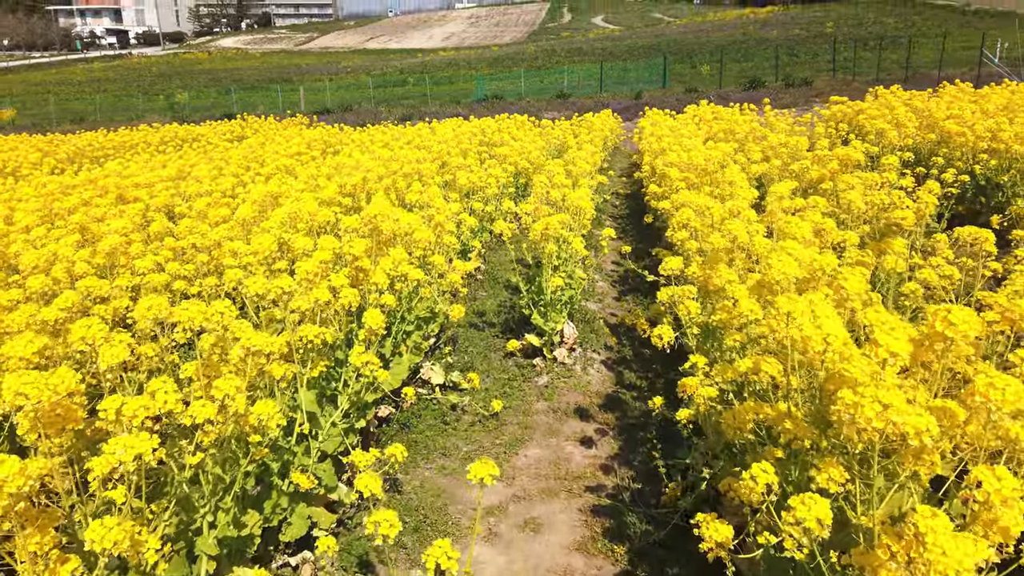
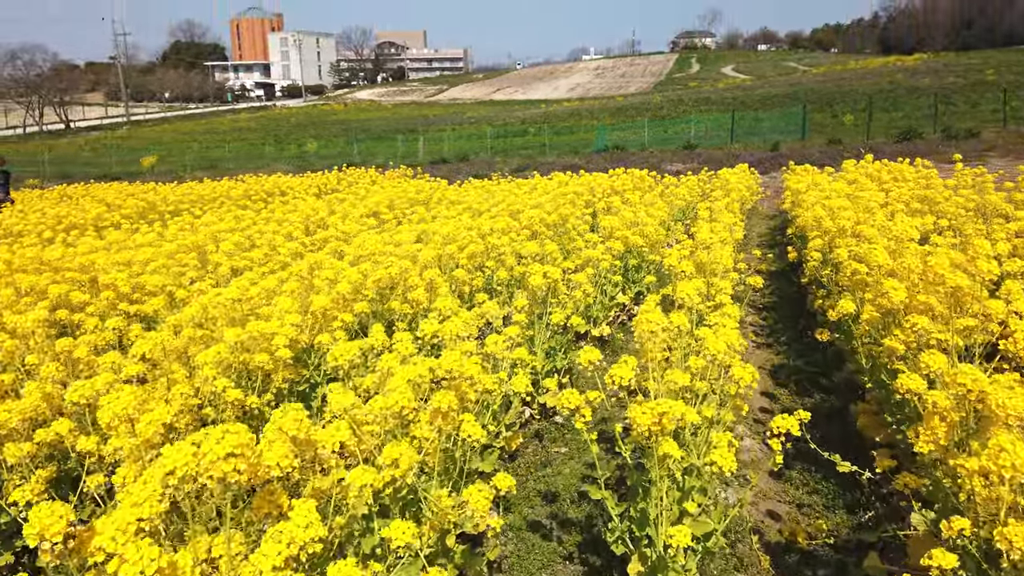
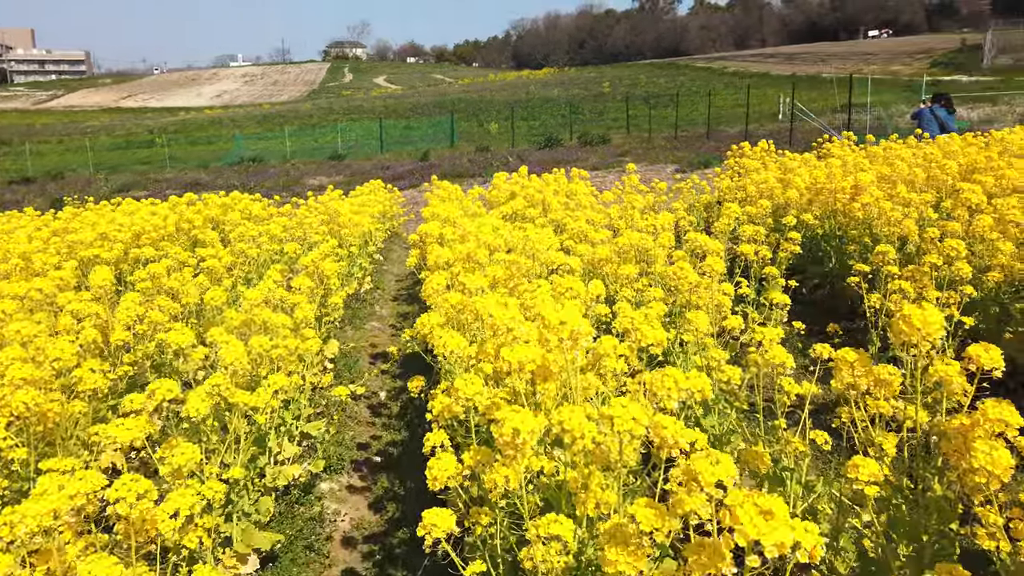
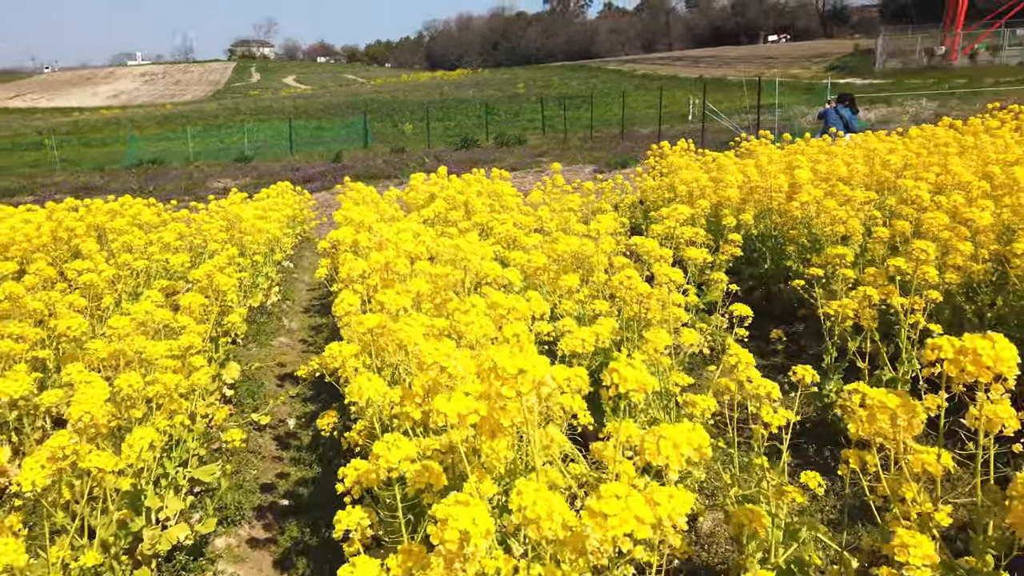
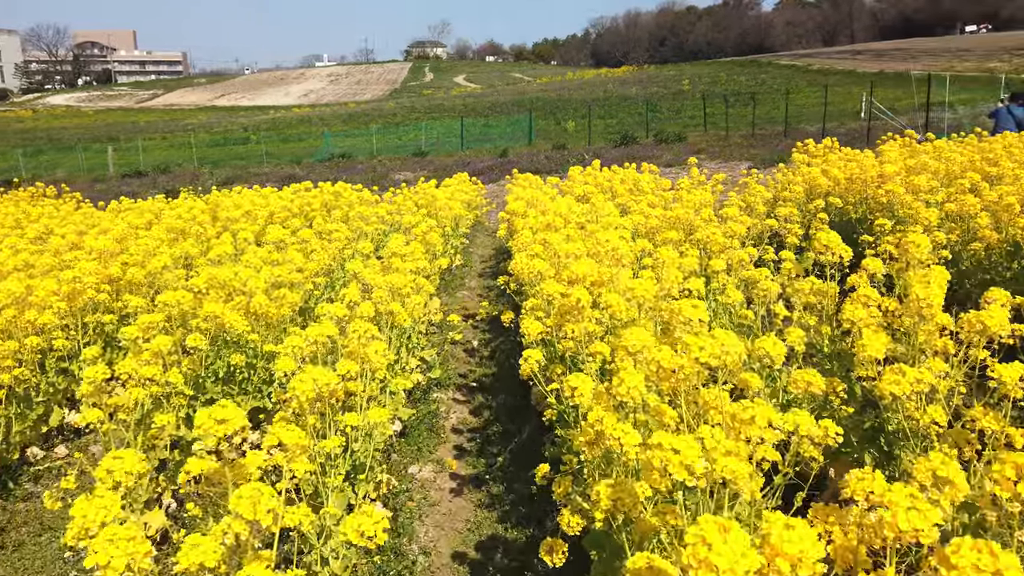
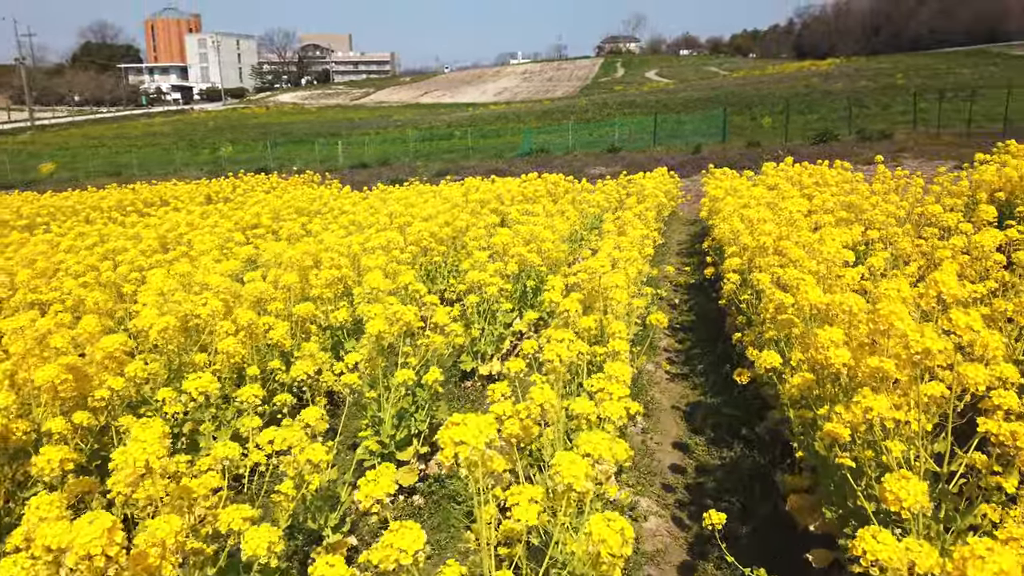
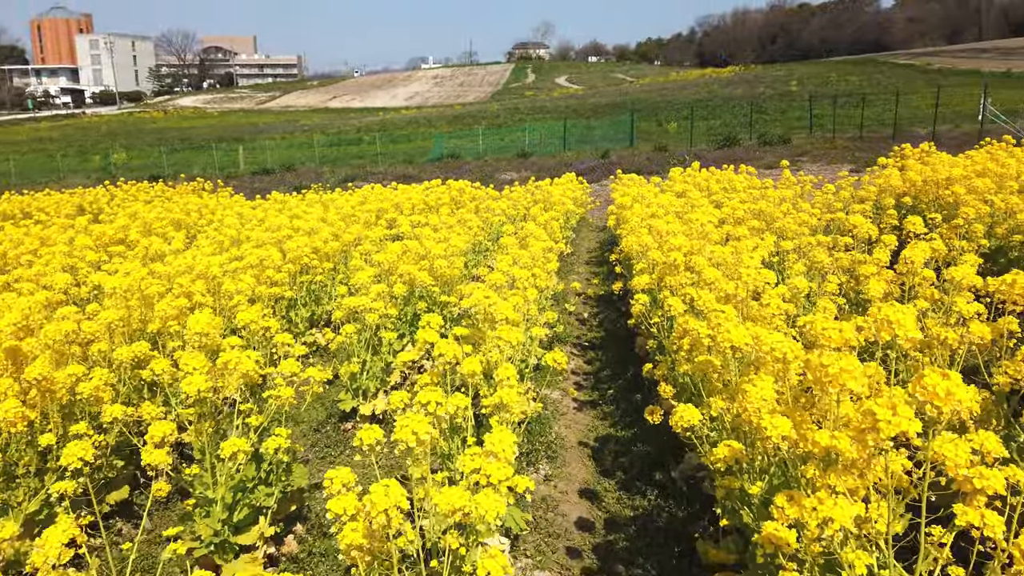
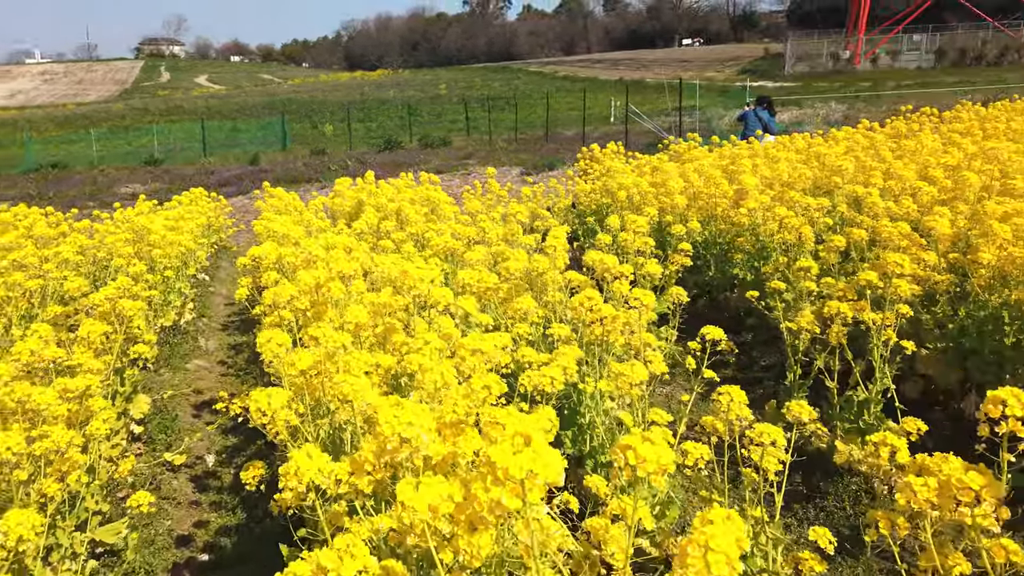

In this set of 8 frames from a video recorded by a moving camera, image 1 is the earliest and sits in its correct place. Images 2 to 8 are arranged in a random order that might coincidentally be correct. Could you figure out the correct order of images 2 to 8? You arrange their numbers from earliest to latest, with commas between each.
2, 6, 7, 5, 3, 4, 8
